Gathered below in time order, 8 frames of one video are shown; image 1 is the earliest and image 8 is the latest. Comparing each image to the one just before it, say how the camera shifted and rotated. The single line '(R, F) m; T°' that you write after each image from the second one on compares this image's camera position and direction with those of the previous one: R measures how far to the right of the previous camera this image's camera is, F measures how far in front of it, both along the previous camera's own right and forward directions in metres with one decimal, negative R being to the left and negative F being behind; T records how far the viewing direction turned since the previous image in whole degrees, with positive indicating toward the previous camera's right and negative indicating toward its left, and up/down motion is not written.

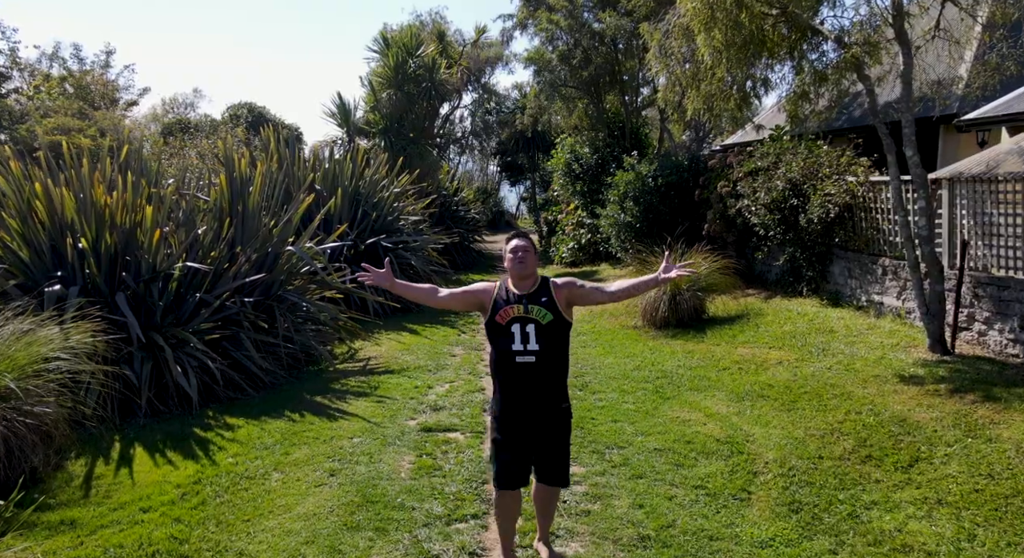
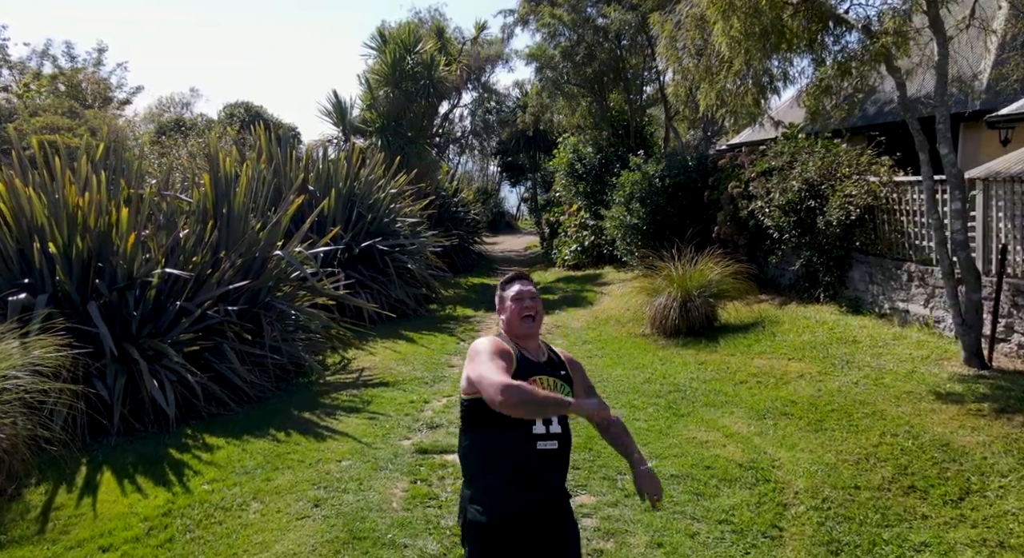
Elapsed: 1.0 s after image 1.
(0.0, +0.5) m; 0°
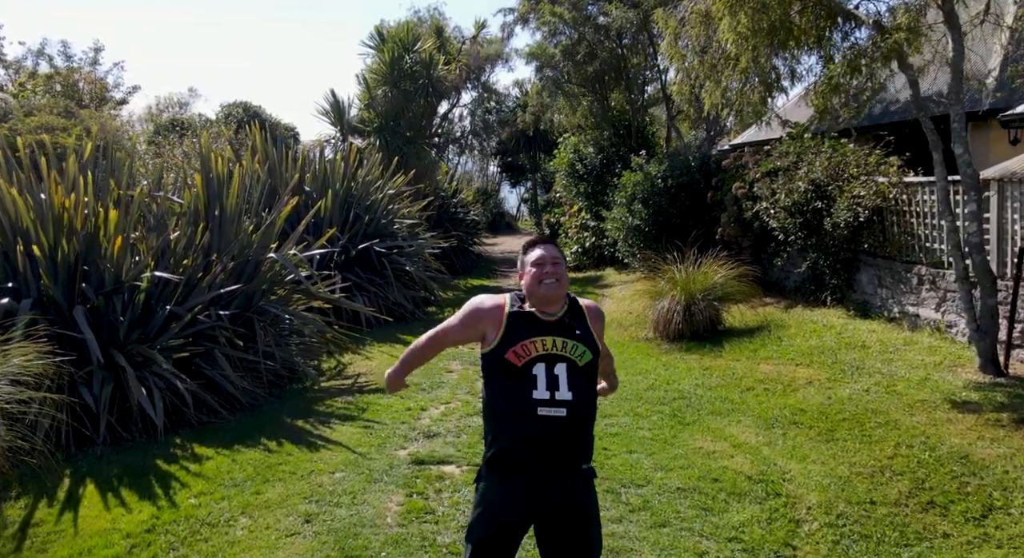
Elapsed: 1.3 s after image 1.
(0.0, +0.2) m; 0°
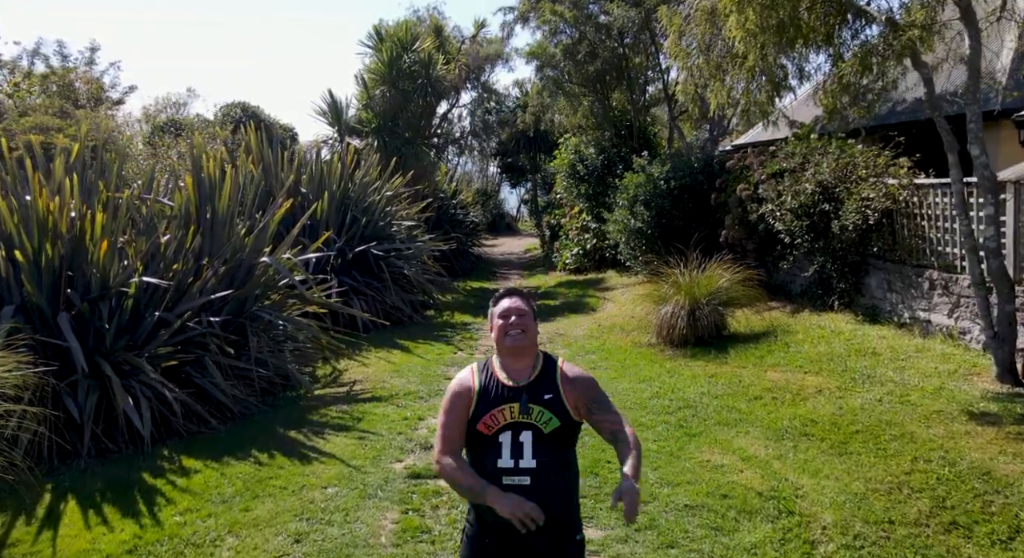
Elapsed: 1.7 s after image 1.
(0.0, +0.2) m; 0°
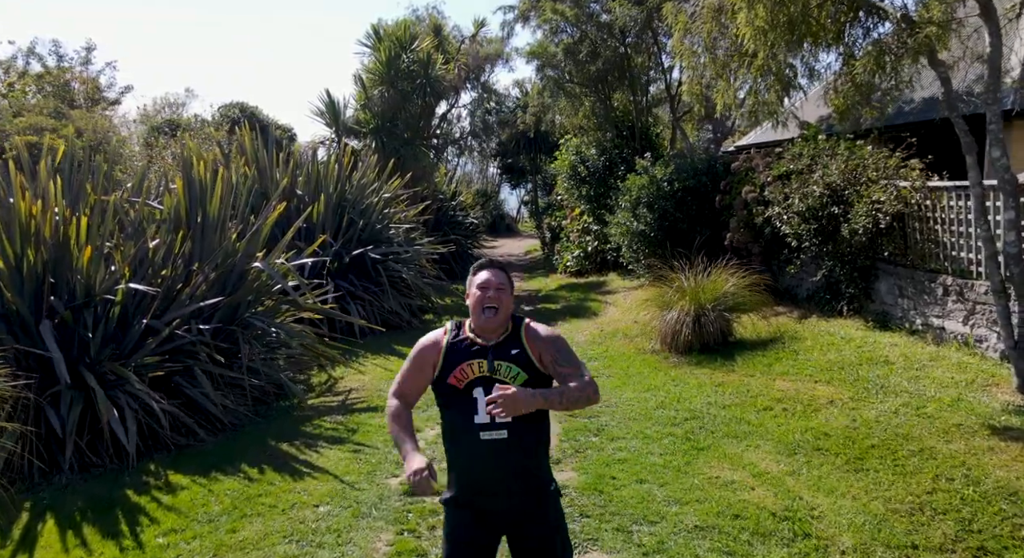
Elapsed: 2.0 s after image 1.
(0.0, +0.2) m; 0°
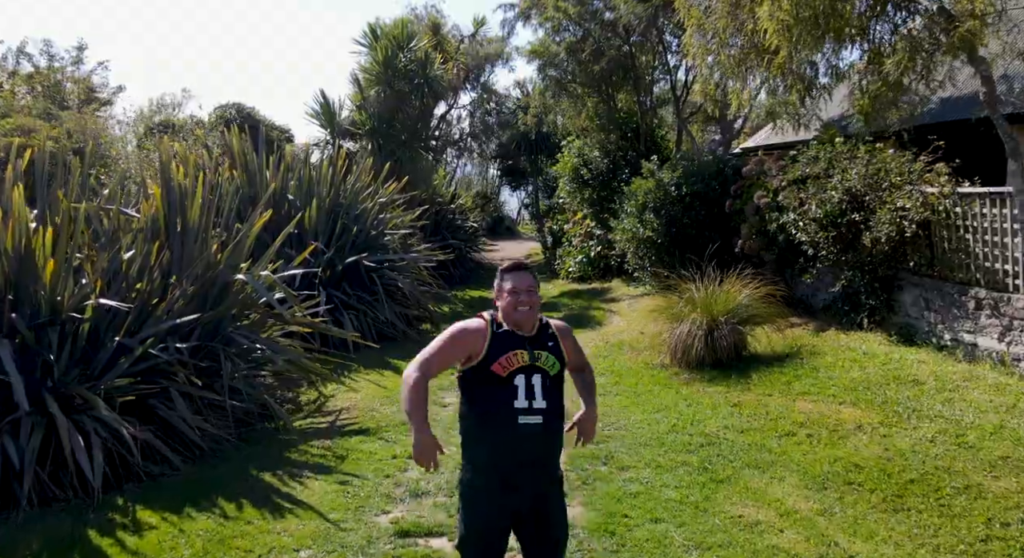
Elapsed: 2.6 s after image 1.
(0.0, +0.5) m; 0°
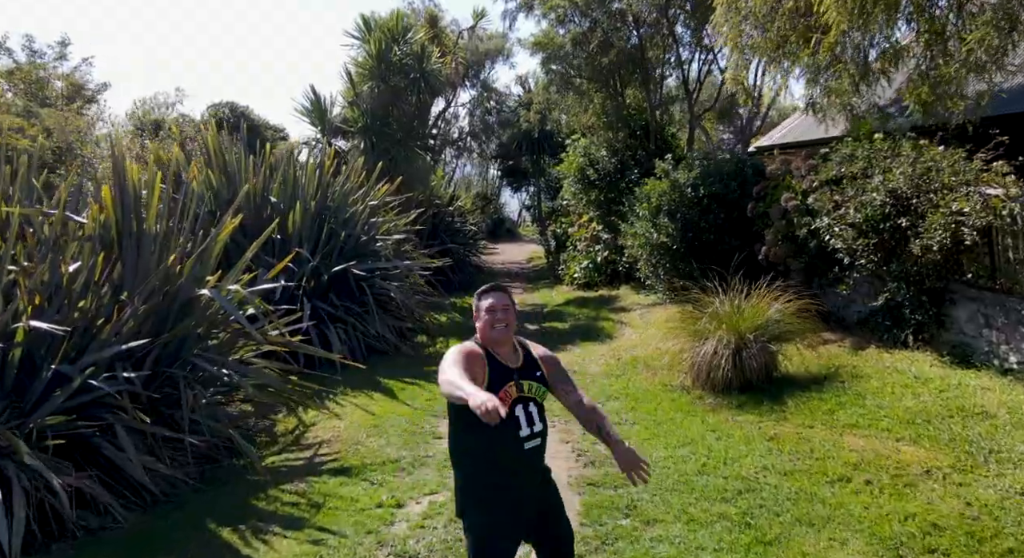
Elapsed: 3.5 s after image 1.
(0.0, +0.9) m; 0°
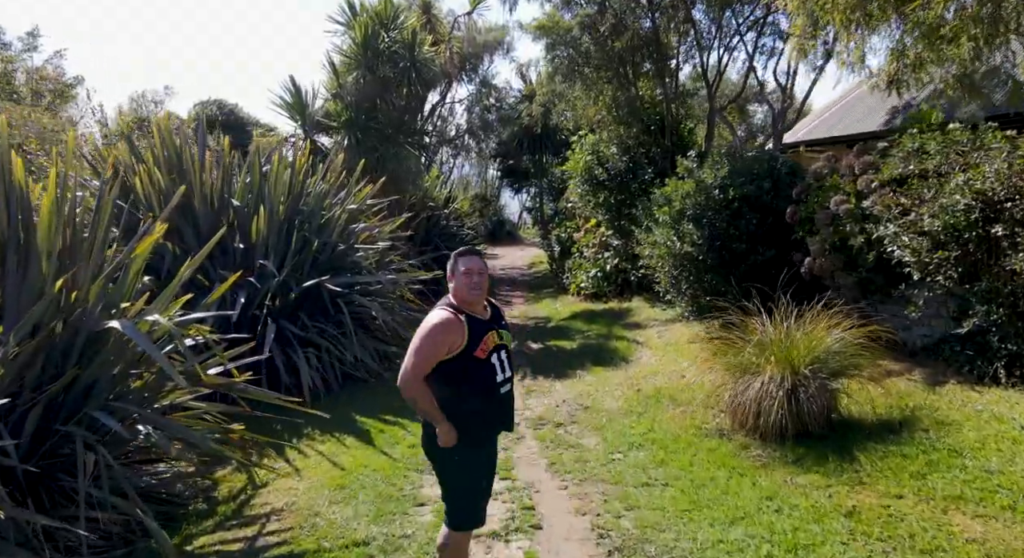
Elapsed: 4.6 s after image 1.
(0.0, +1.4) m; 0°
